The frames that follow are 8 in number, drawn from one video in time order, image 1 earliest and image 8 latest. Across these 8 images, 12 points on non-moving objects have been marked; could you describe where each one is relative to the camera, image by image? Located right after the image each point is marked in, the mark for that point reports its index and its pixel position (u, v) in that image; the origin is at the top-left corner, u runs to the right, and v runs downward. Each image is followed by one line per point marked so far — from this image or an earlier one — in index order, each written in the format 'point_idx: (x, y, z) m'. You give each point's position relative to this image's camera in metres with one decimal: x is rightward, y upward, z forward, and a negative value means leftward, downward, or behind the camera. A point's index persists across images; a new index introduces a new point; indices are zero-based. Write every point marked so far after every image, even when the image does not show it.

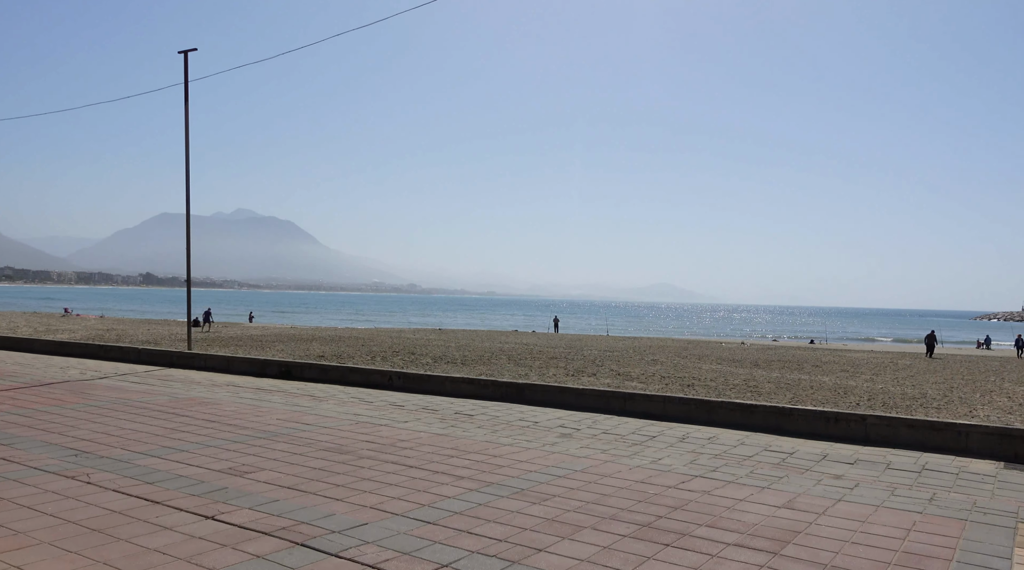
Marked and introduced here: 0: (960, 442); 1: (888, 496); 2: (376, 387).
0: (+4.9, -1.7, +9.5) m
1: (+3.2, -1.8, +7.3) m
2: (-2.1, -1.6, +13.6) m
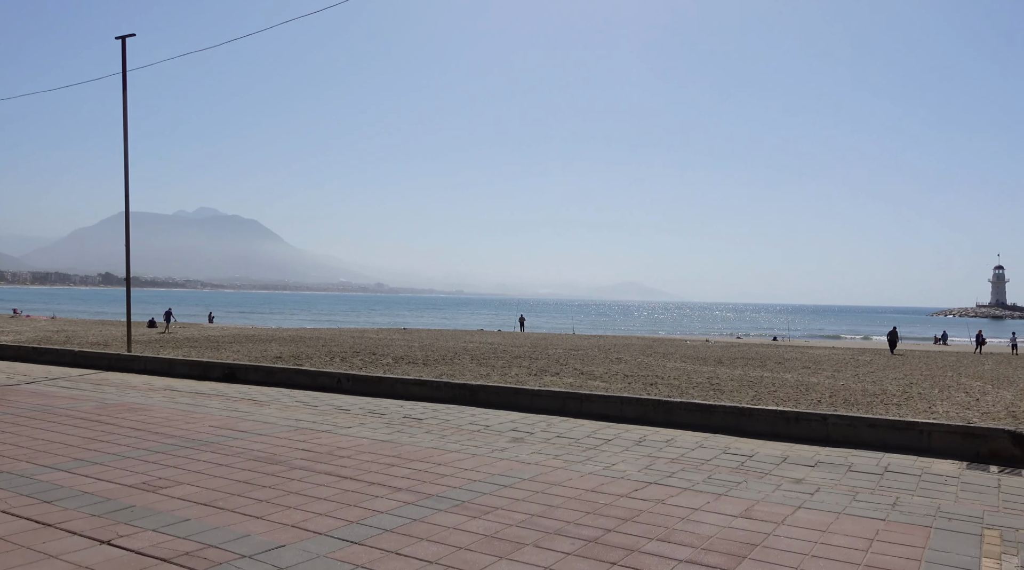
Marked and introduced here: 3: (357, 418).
0: (+4.4, -1.7, +9.2) m
1: (+2.7, -1.7, +6.9) m
2: (-2.8, -1.6, +13.1) m
3: (-1.9, -1.6, +10.4) m
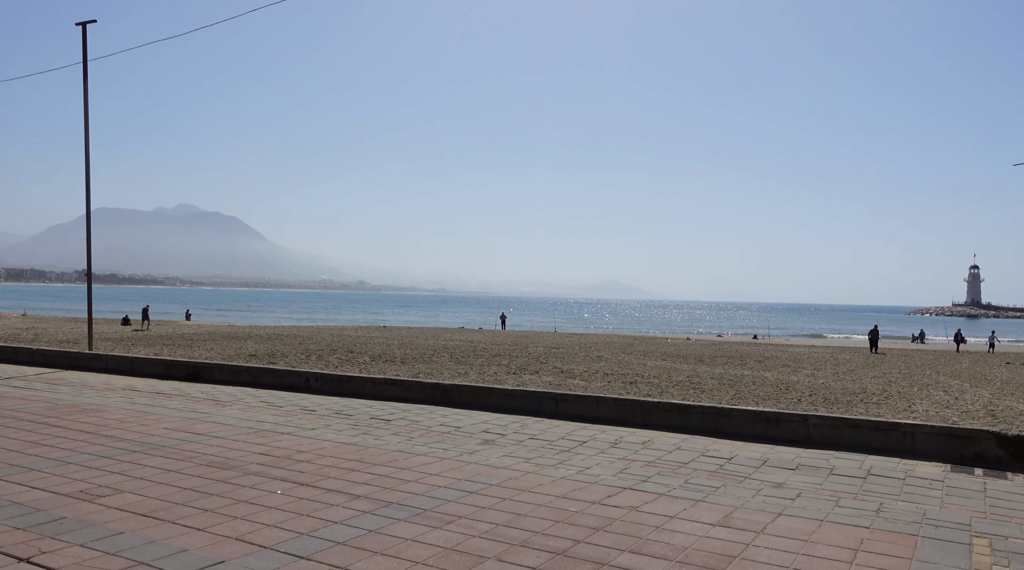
0: (+4.1, -1.6, +9.0) m
1: (+2.5, -1.7, +6.6) m
2: (-3.2, -1.6, +12.6) m
3: (-2.2, -1.6, +10.0) m
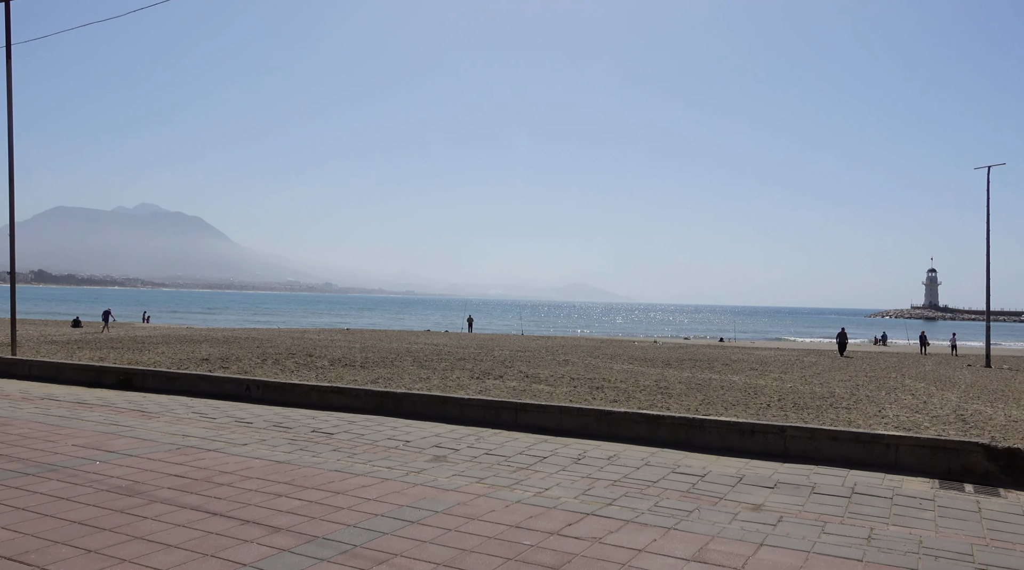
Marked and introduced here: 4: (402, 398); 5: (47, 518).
0: (+3.6, -1.7, +8.3) m
1: (+2.1, -1.7, +5.9) m
2: (-3.8, -1.6, +11.7) m
3: (-2.7, -1.6, +9.1) m
4: (-1.4, -1.4, +10.6) m
5: (-2.8, -1.4, +5.2) m
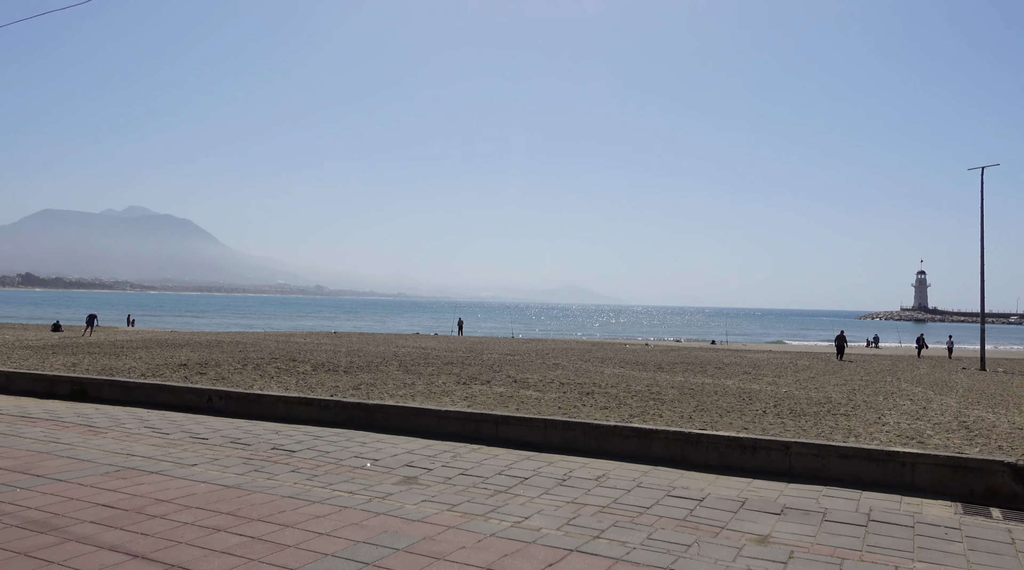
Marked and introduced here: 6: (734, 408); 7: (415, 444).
0: (+3.4, -1.7, +7.5) m
1: (+1.9, -1.7, +5.1) m
2: (-4.0, -1.6, +10.9) m
3: (-2.9, -1.6, +8.3) m
4: (-1.6, -1.4, +9.8) m
5: (-3.0, -1.4, +4.4) m
6: (+5.1, -2.8, +19.6) m
7: (-1.0, -1.7, +9.0) m
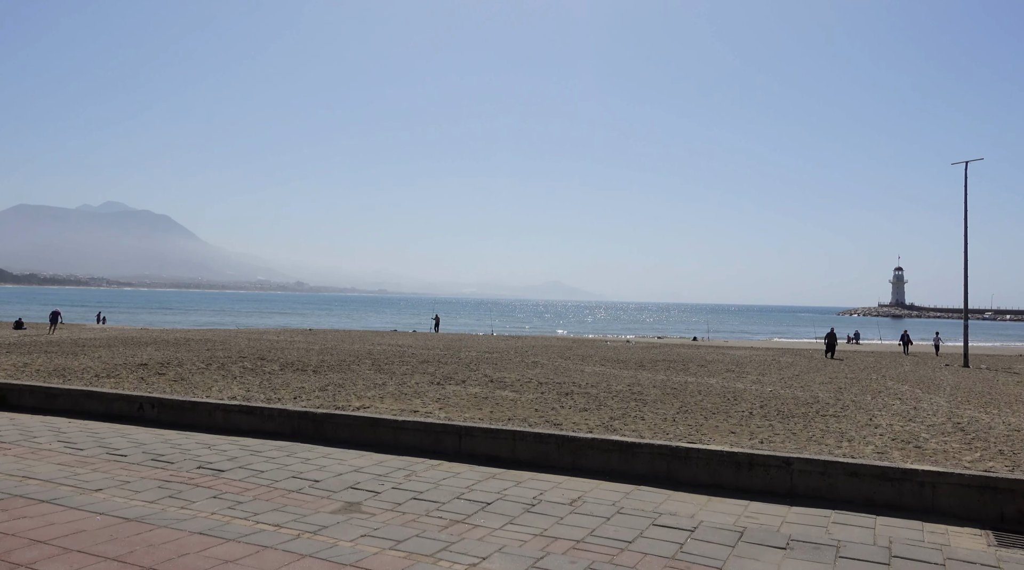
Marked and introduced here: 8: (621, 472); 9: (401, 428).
0: (+3.1, -1.6, +6.6) m
1: (+1.7, -1.7, +4.1) m
2: (-4.4, -1.5, +9.7) m
3: (-3.2, -1.5, +7.2) m
4: (-1.9, -1.4, +8.7) m
5: (-3.2, -1.4, +3.3) m
6: (+4.5, -2.7, +18.7) m
7: (-1.3, -1.6, +7.9) m
8: (+1.0, -1.6, +7.5) m
9: (-1.1, -1.4, +8.4) m
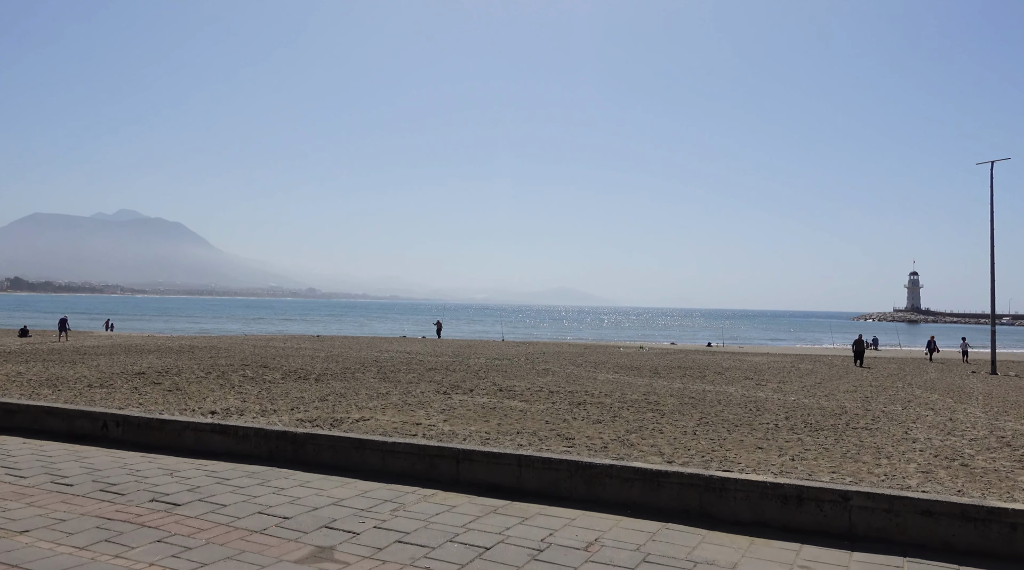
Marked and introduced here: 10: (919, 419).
0: (+3.2, -1.6, +5.4) m
1: (+1.7, -1.7, +3.0) m
2: (-4.3, -1.6, +8.7) m
3: (-3.2, -1.6, +6.1) m
4: (-1.9, -1.4, +7.7) m
5: (-3.2, -1.4, +2.2) m
6: (+4.7, -2.8, +17.5) m
7: (-1.3, -1.6, +6.8) m
8: (+1.0, -1.6, +6.4) m
9: (-1.0, -1.4, +7.3) m
10: (+9.0, -3.0, +19.0) m
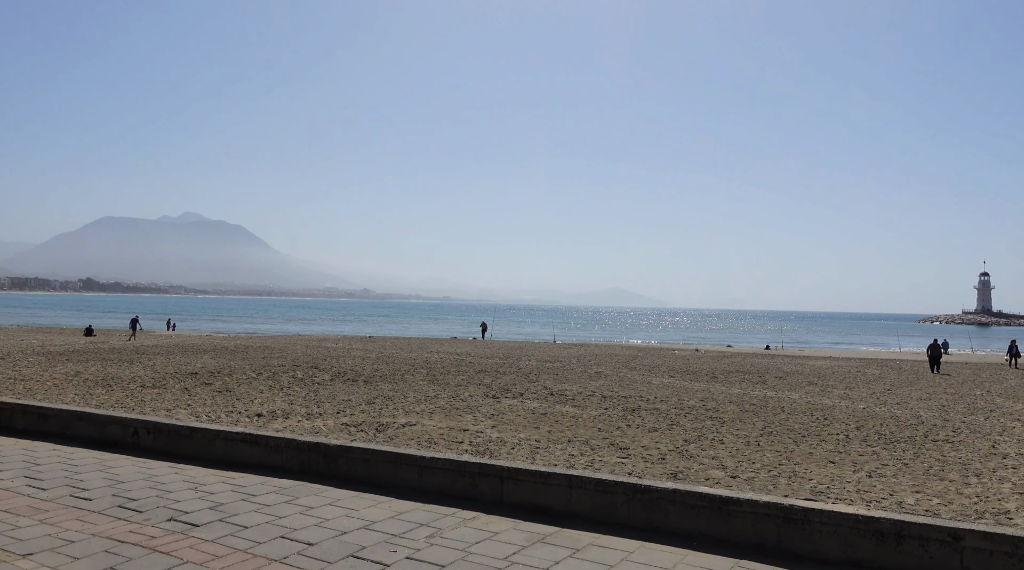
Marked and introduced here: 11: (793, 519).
0: (+3.4, -1.6, +4.5) m
1: (+1.8, -1.7, +2.2) m
2: (-3.8, -1.6, +8.3) m
3: (-2.9, -1.6, +5.6) m
4: (-1.4, -1.4, +7.1) m
5: (-3.2, -1.4, +1.8) m
6: (+5.7, -2.8, +16.5) m
7: (-0.9, -1.6, +6.2) m
8: (+1.3, -1.6, +5.6) m
9: (-0.6, -1.4, +6.7) m
10: (+10.1, -3.0, +17.7) m
11: (+1.7, -1.5, +5.4) m
